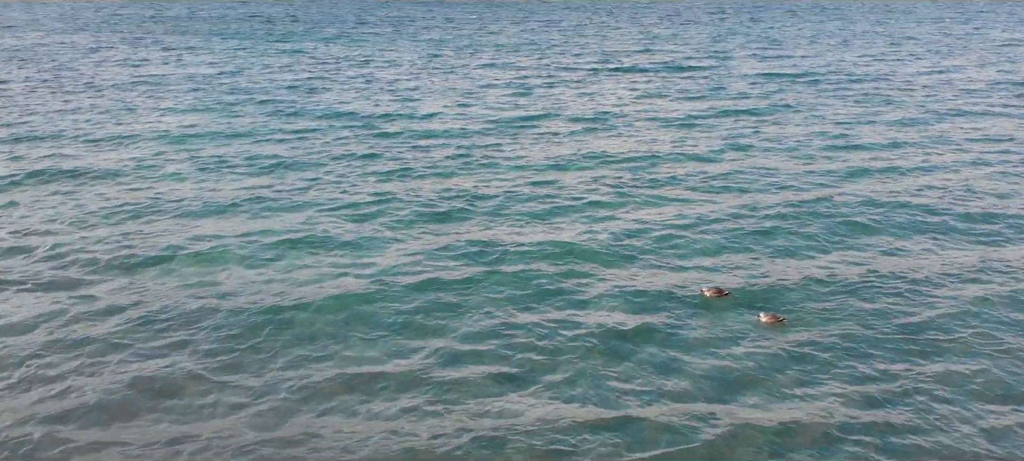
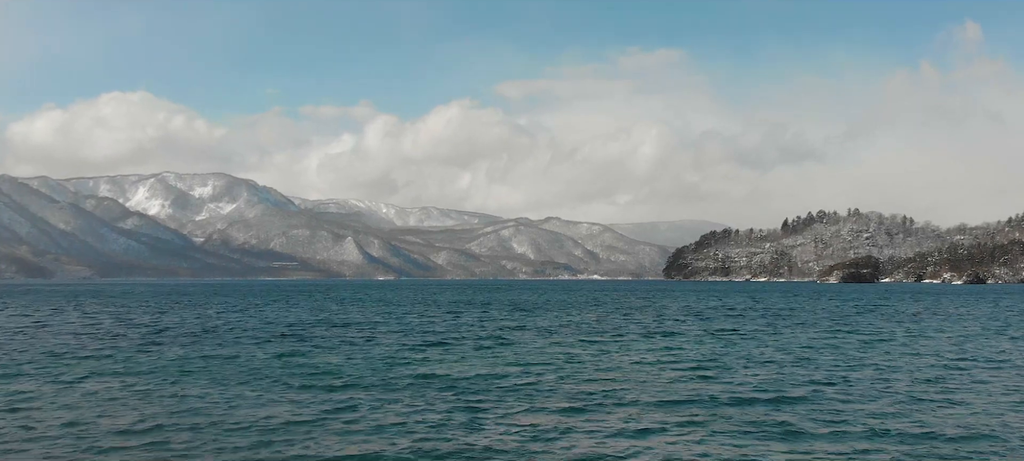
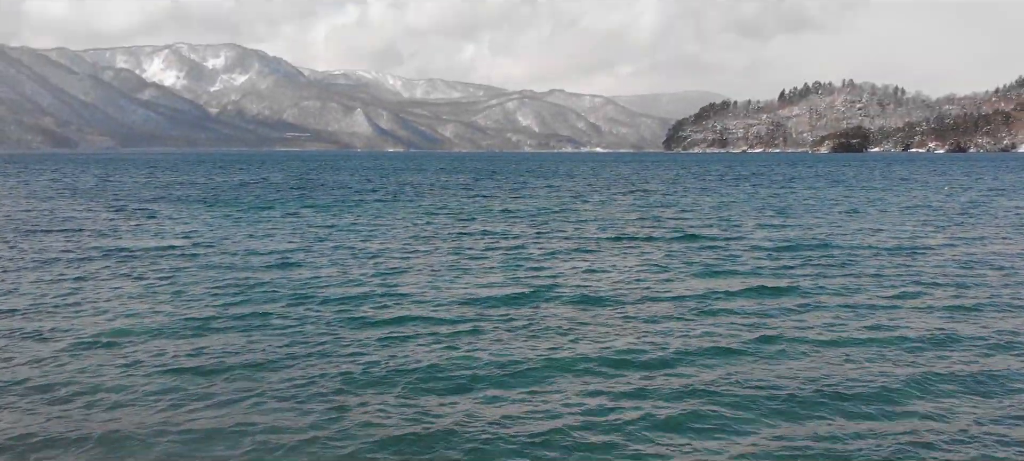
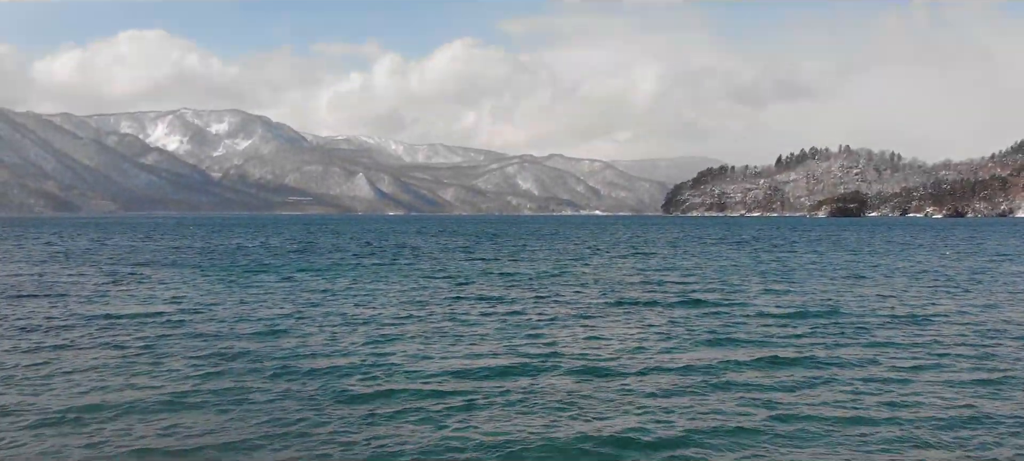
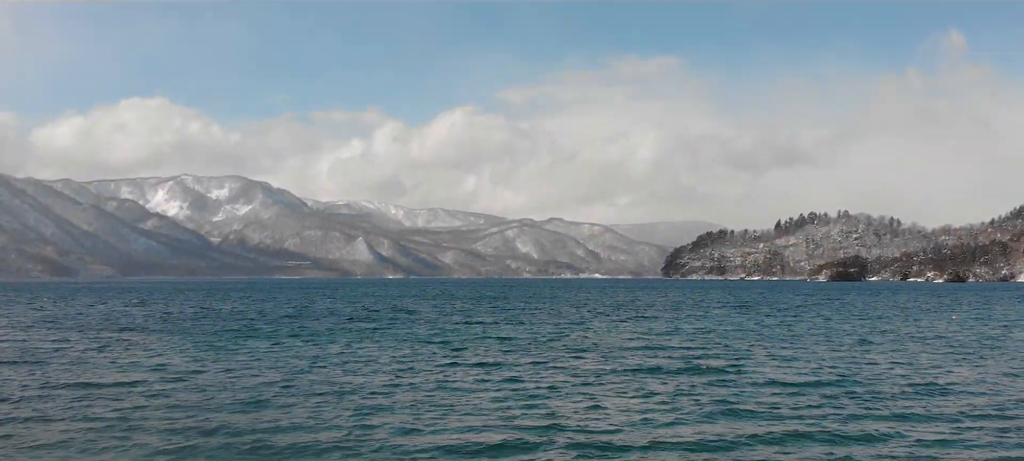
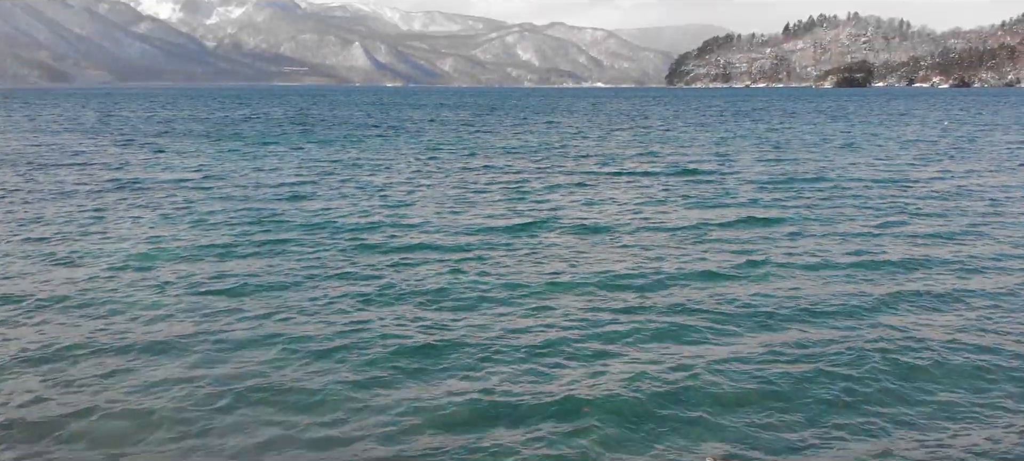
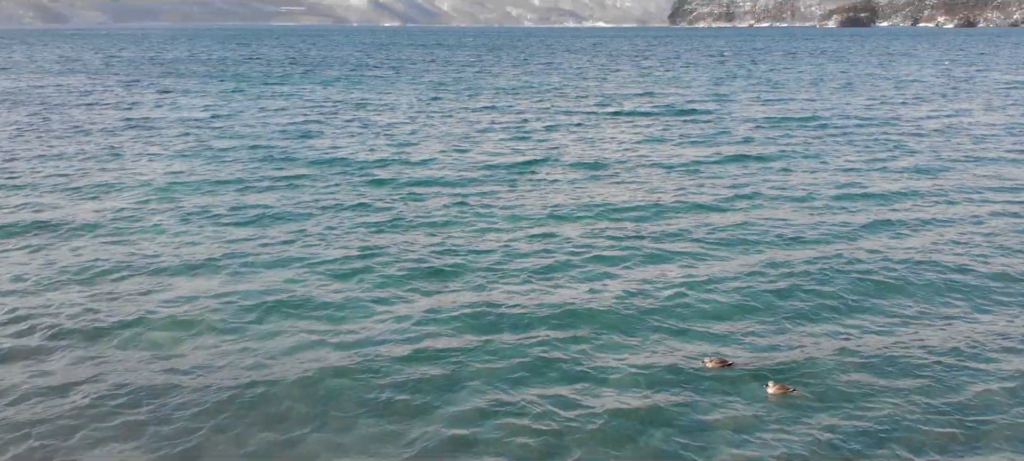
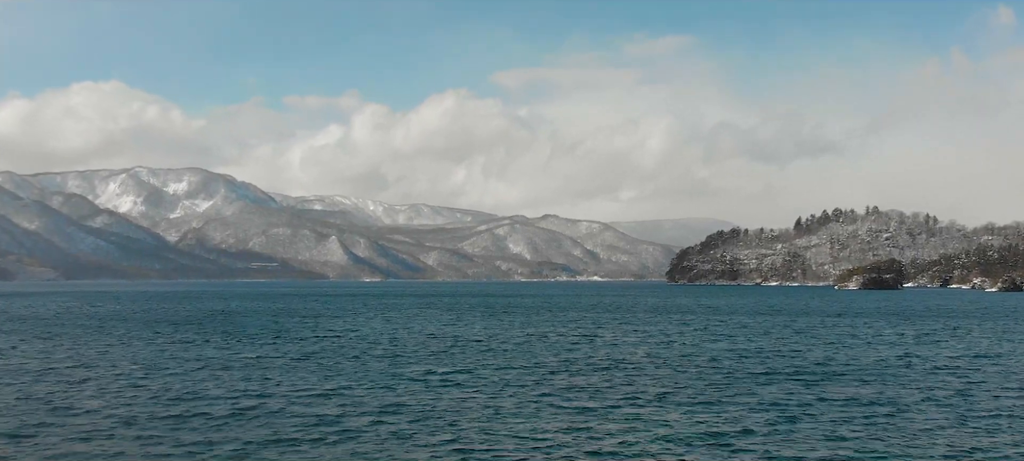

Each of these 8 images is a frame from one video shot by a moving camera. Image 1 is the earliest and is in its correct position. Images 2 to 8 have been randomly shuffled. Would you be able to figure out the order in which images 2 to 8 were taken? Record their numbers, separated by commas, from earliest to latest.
7, 6, 3, 4, 5, 2, 8
